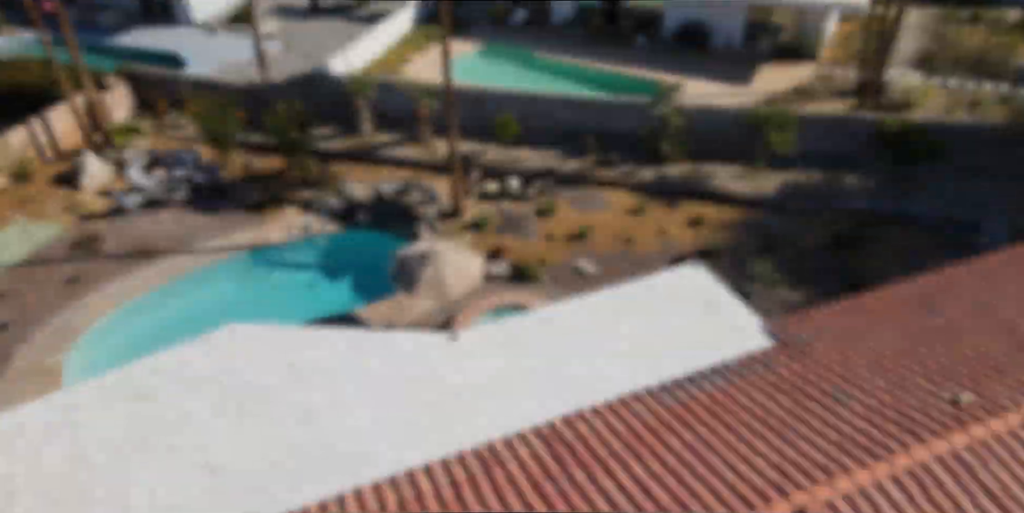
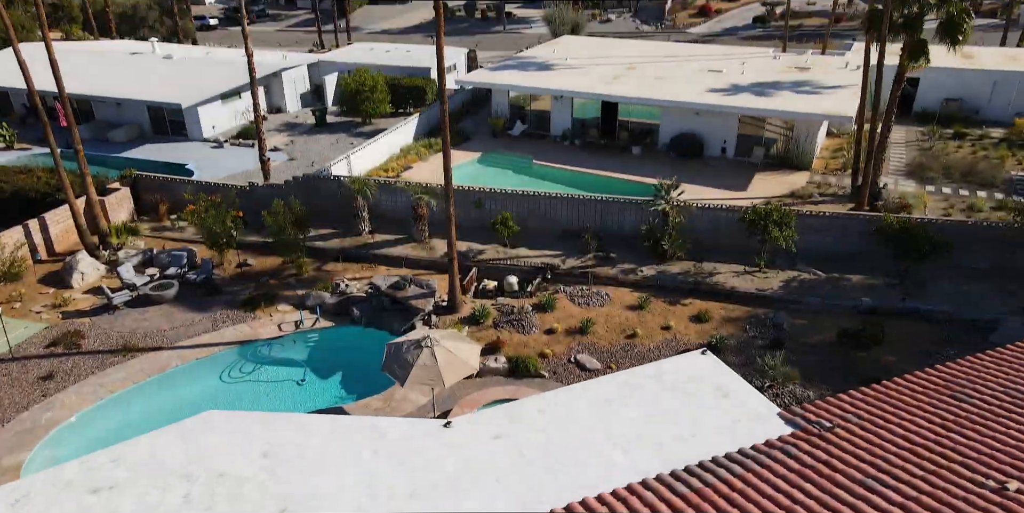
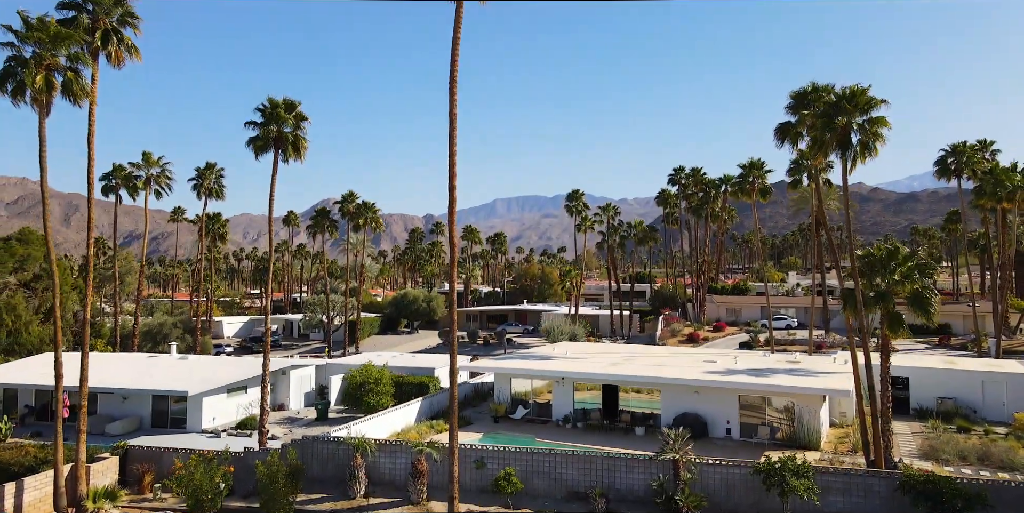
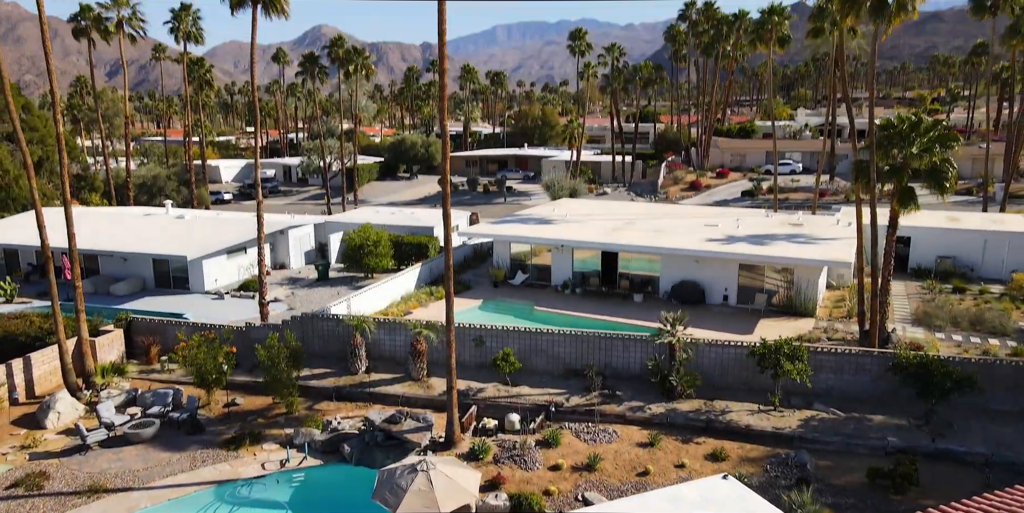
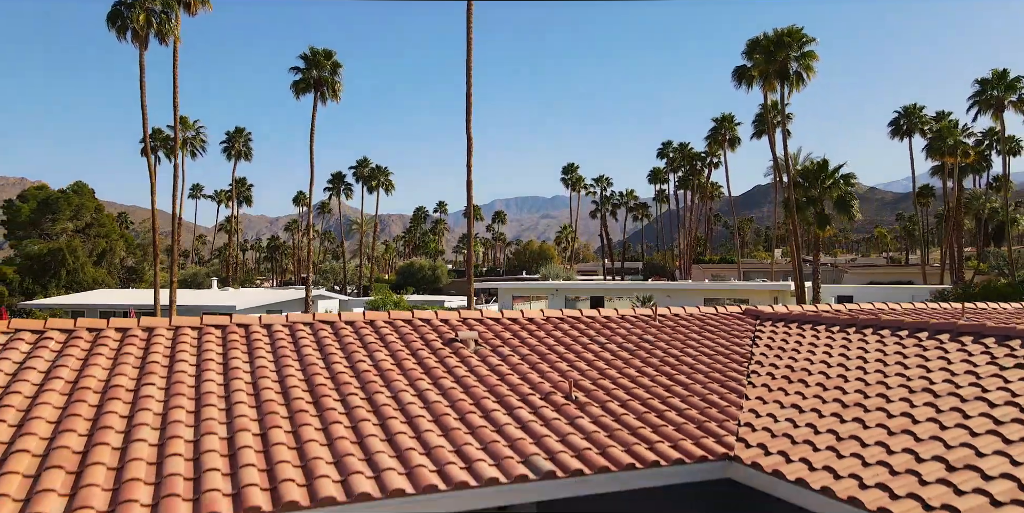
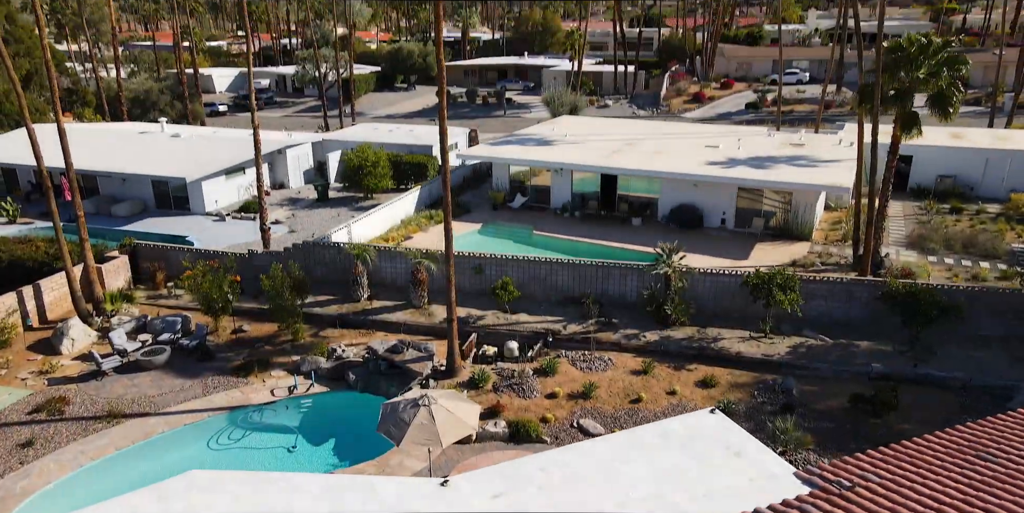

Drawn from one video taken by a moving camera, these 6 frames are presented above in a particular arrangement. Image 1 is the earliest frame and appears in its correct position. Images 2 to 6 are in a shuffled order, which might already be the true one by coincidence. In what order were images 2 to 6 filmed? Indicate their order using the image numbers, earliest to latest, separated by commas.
2, 6, 4, 3, 5
